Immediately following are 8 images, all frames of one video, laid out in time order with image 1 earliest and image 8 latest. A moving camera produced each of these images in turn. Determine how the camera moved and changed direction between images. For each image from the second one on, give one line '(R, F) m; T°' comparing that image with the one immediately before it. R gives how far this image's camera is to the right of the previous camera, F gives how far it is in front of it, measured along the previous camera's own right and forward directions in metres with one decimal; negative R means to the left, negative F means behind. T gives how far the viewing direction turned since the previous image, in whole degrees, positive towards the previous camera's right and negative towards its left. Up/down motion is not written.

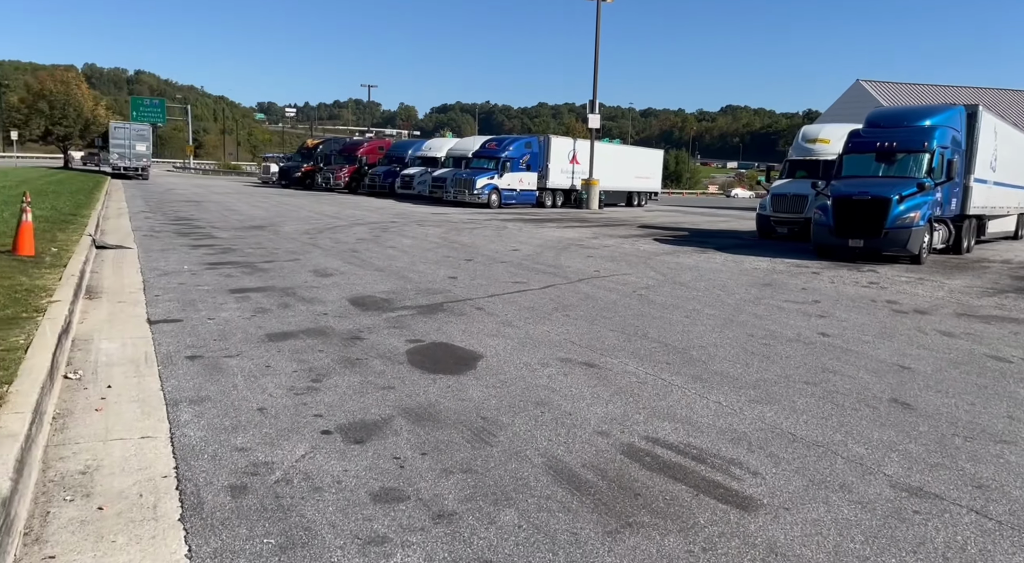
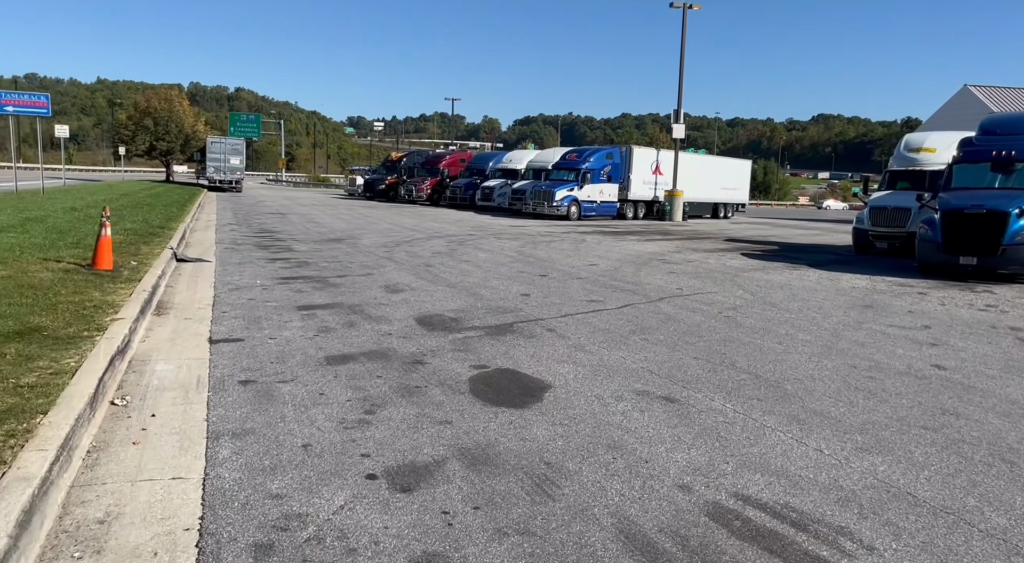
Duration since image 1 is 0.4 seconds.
(+0.1, +0.5) m; -7°
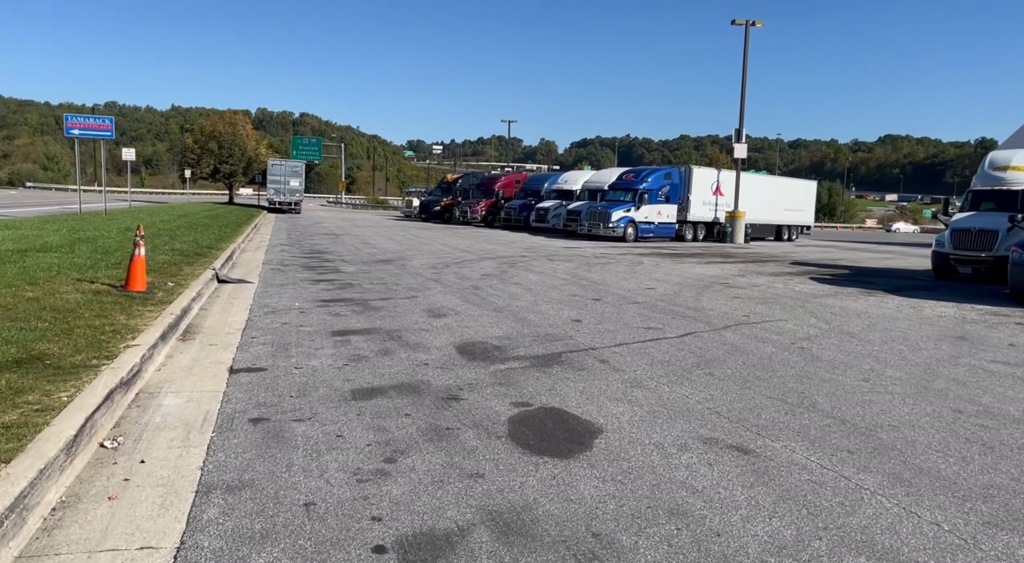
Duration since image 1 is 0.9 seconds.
(+0.1, +0.7) m; -5°
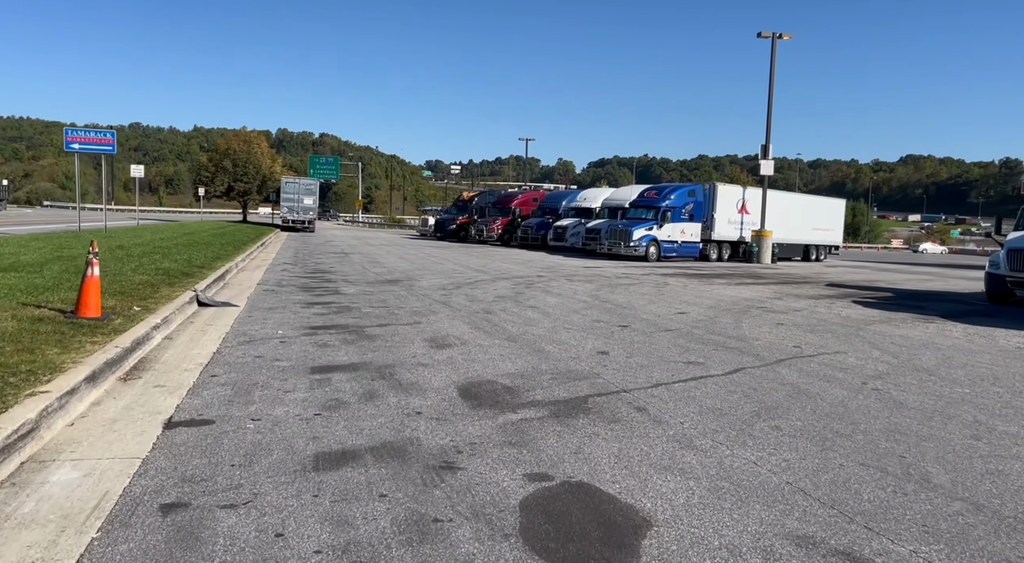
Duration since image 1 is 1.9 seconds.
(0.0, +1.4) m; -1°
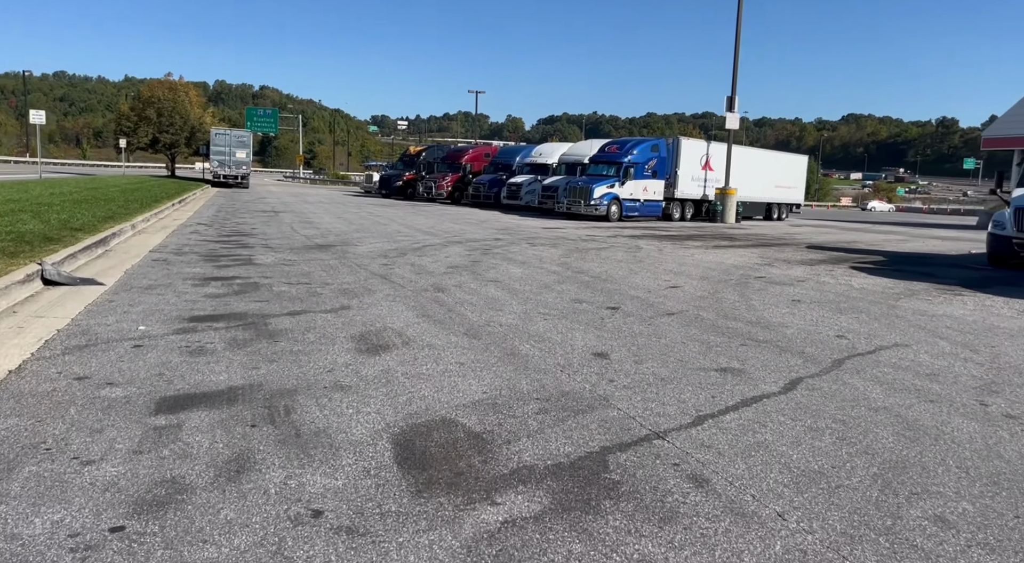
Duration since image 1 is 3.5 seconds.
(-0.1, +2.6) m; +4°
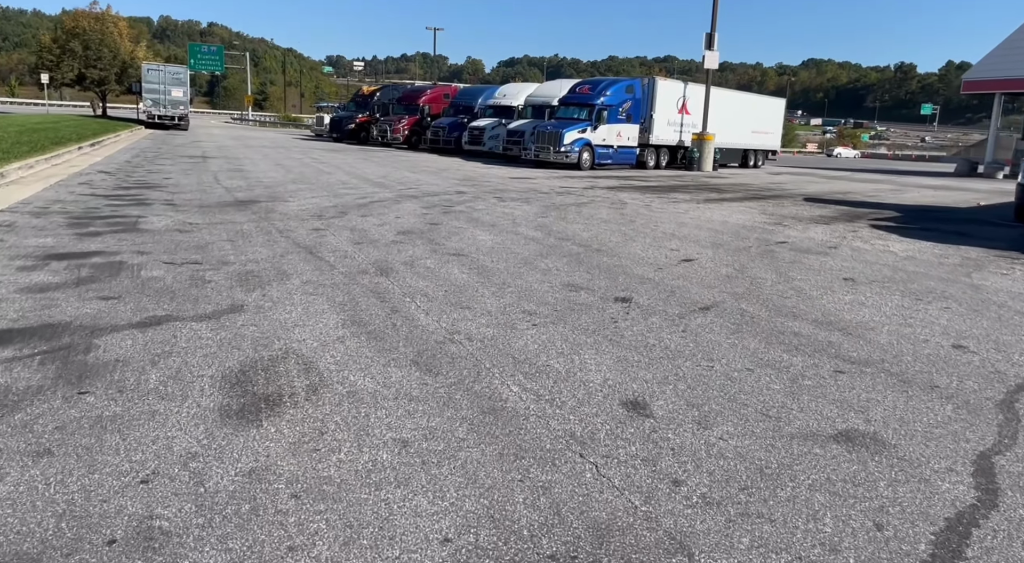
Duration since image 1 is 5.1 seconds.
(-0.1, +2.6) m; +3°
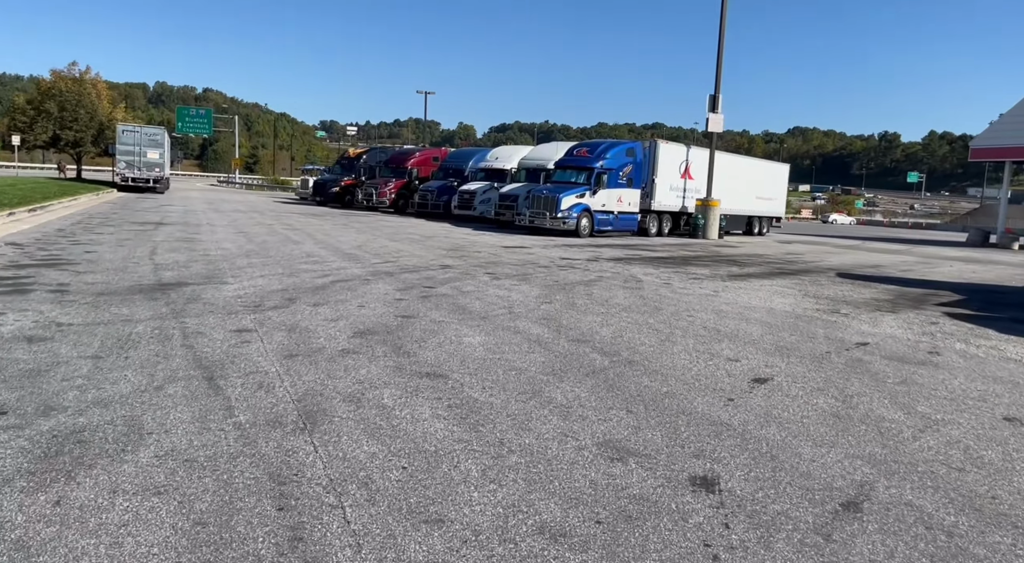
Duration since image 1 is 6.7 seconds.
(-0.1, +2.7) m; +1°
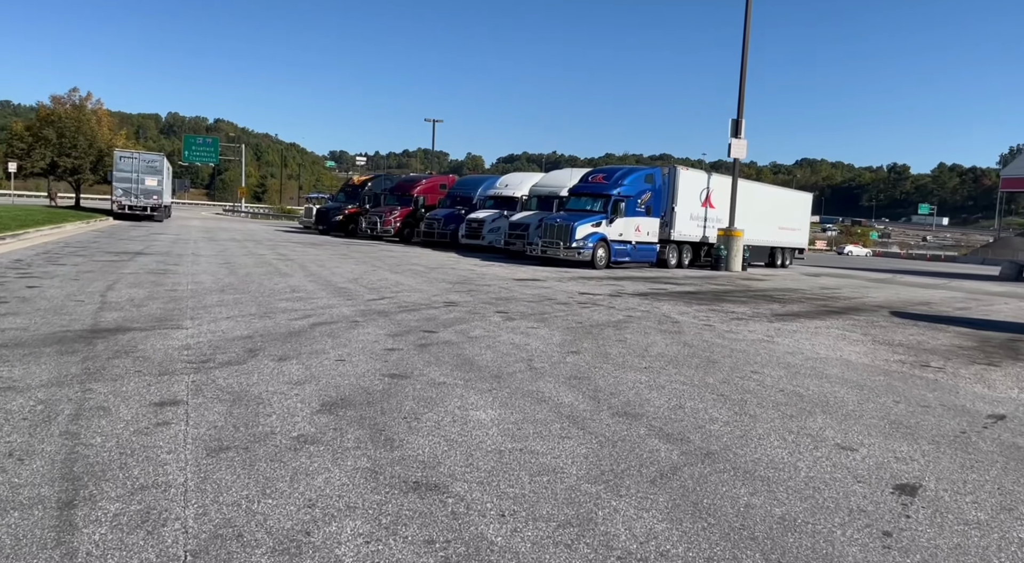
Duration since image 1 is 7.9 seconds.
(-0.1, +2.0) m; -1°
